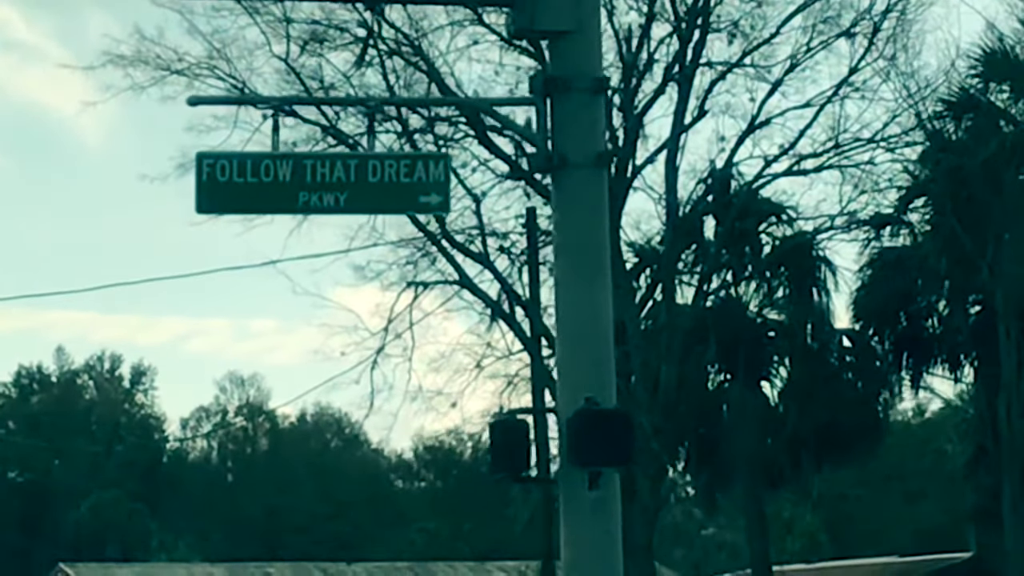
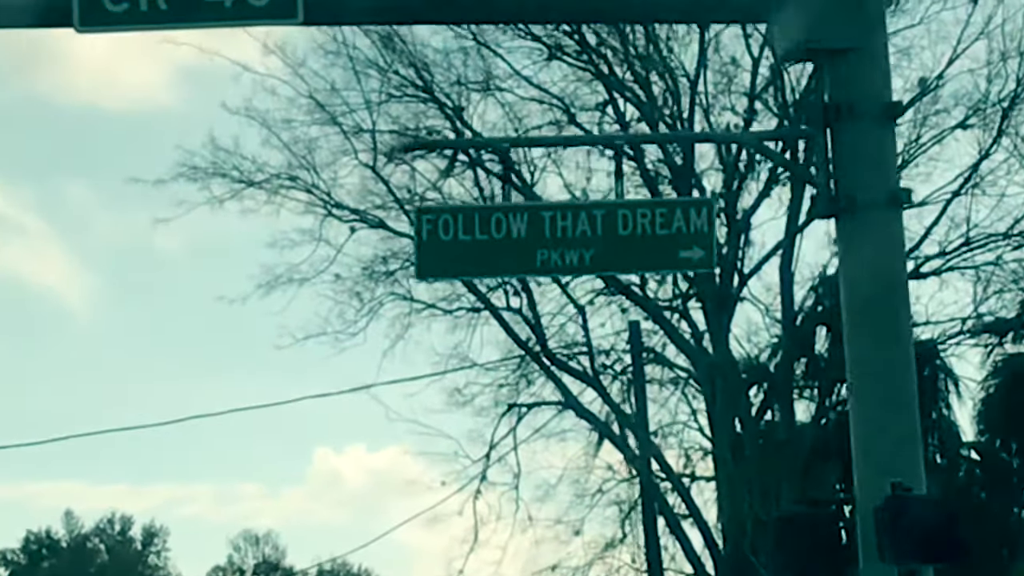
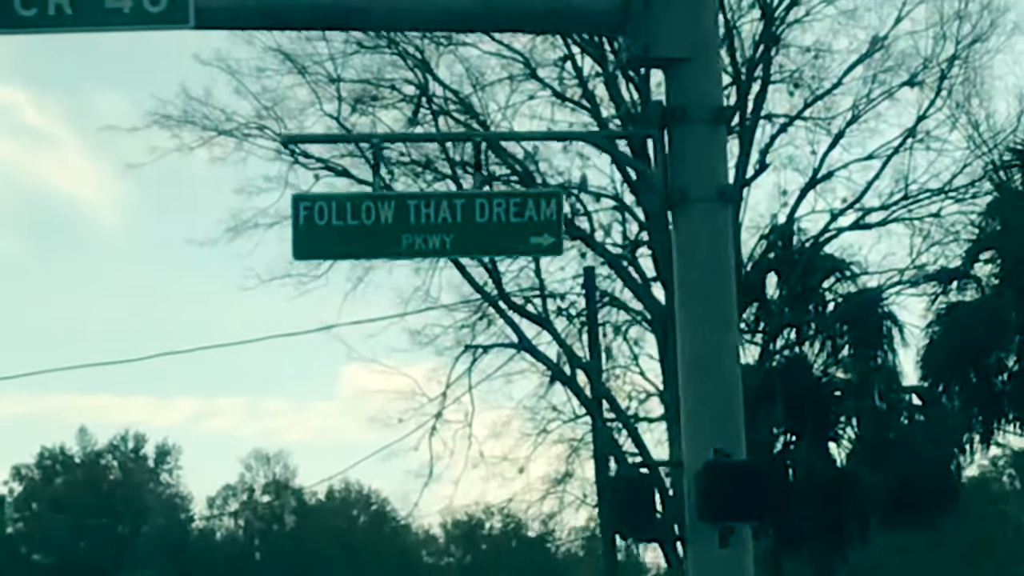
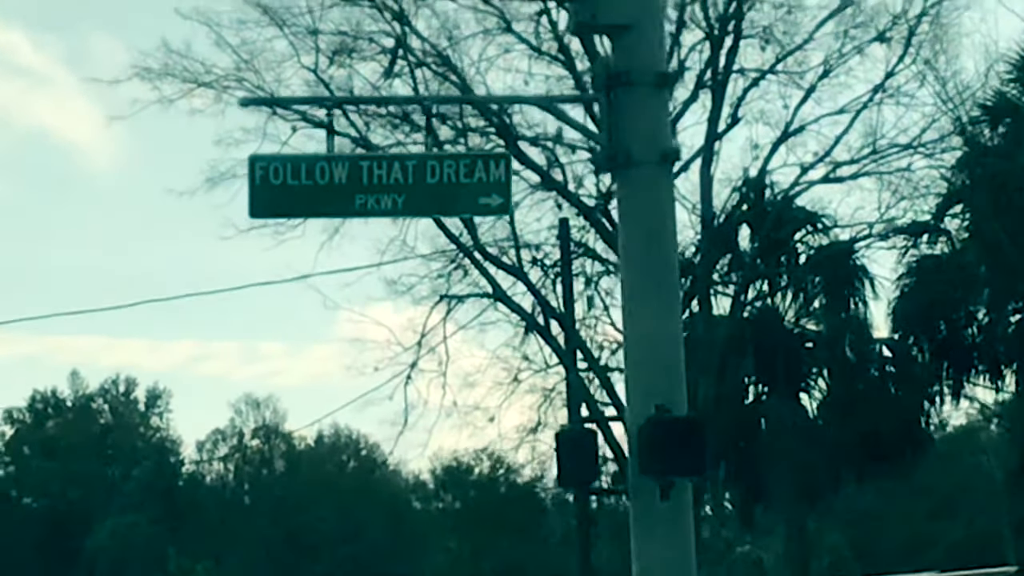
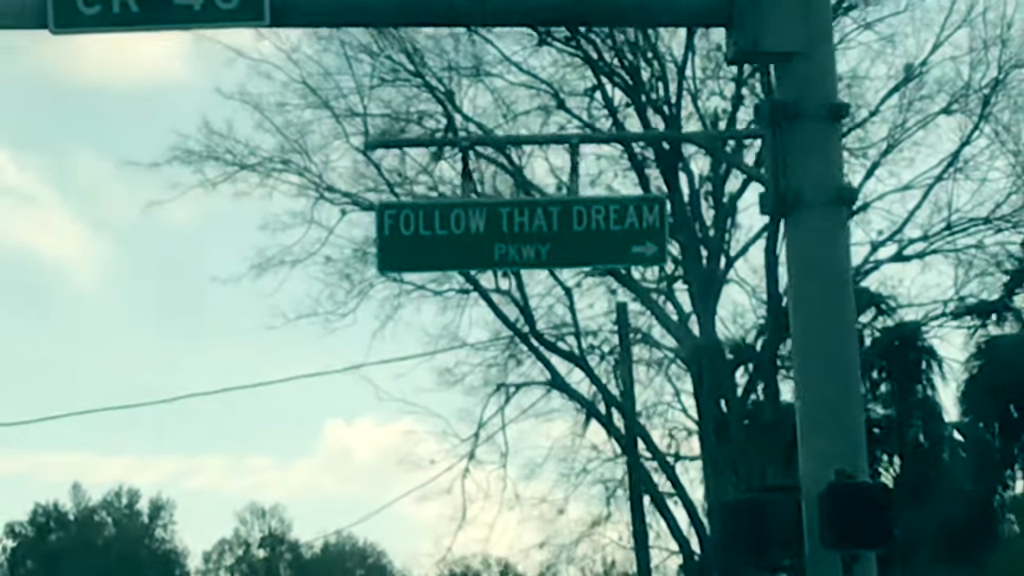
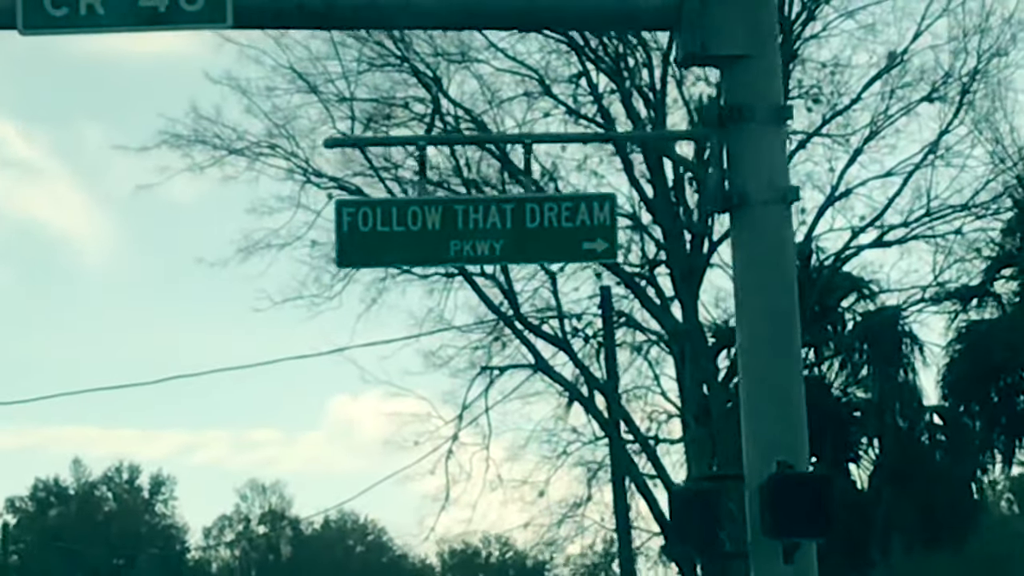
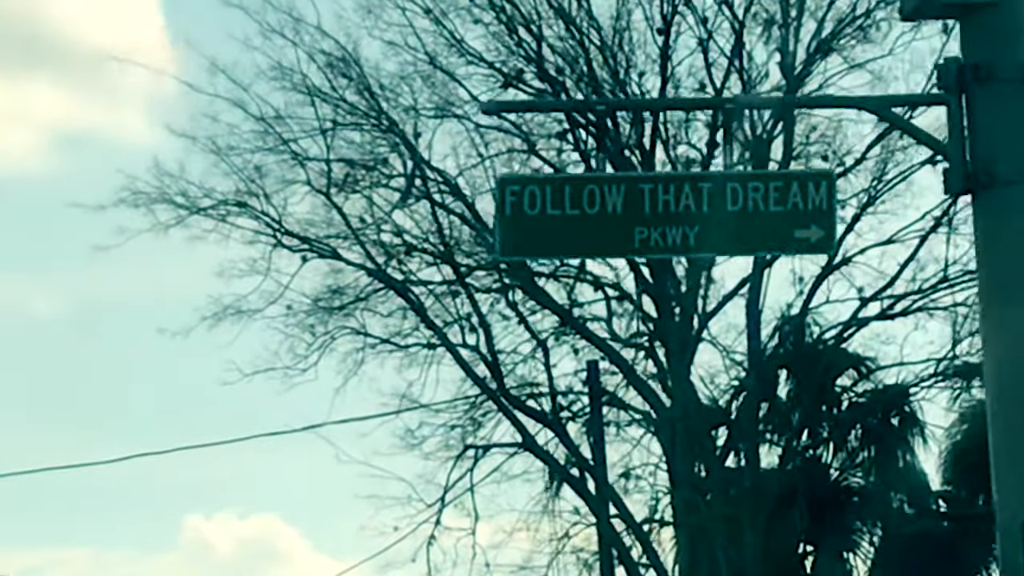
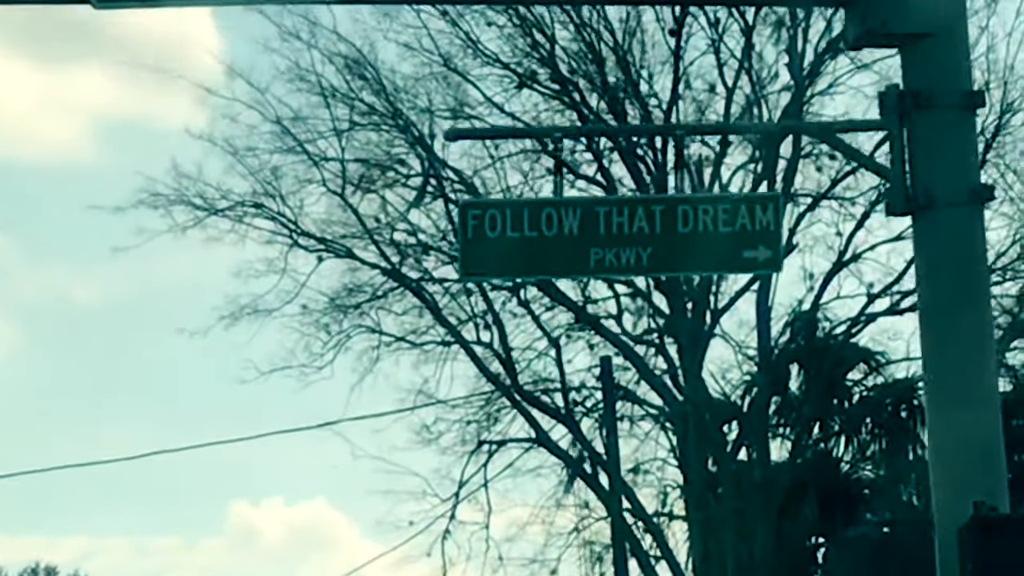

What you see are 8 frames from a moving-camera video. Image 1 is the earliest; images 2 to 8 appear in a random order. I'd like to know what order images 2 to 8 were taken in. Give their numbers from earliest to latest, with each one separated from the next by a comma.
4, 3, 6, 5, 2, 8, 7
